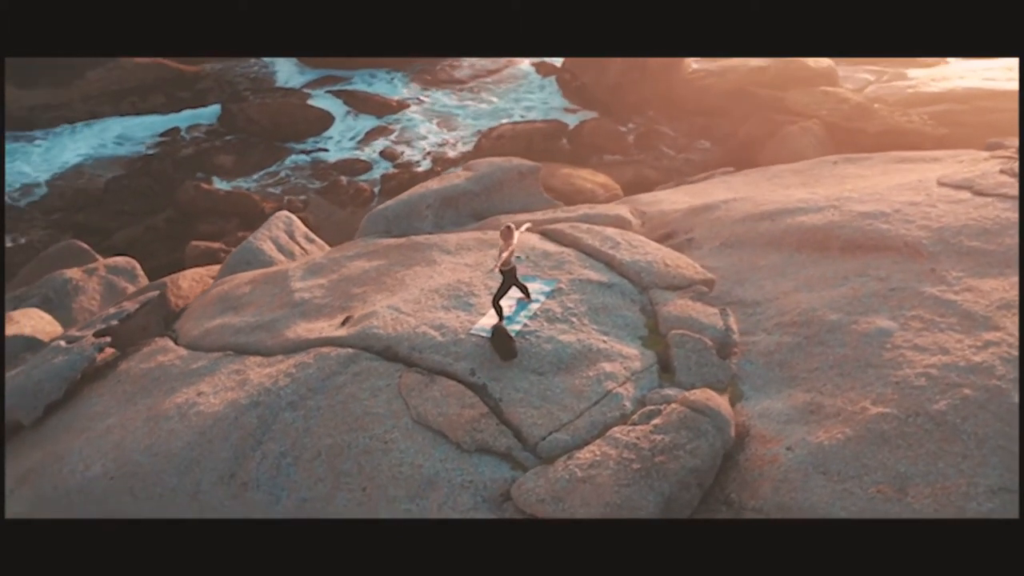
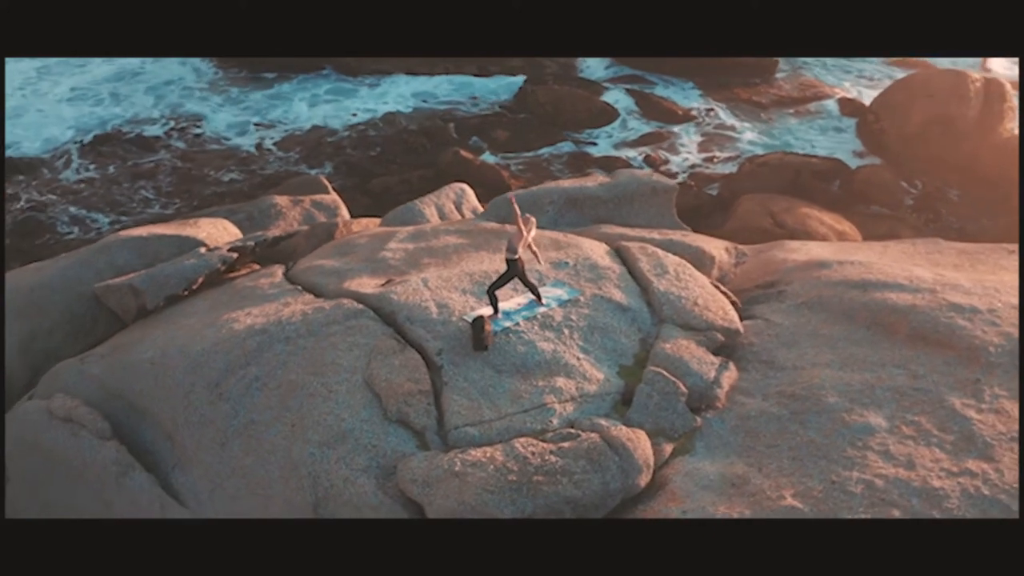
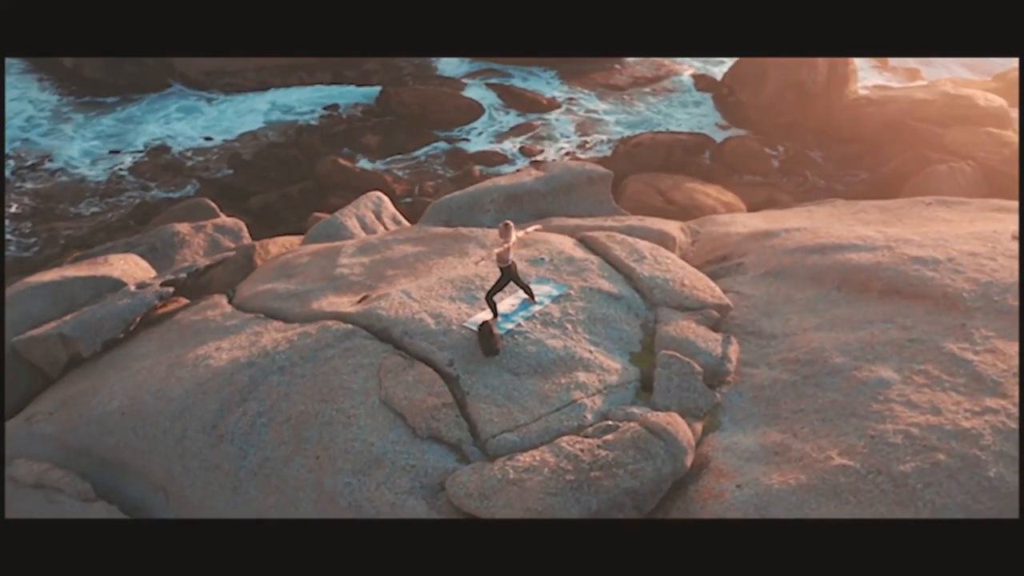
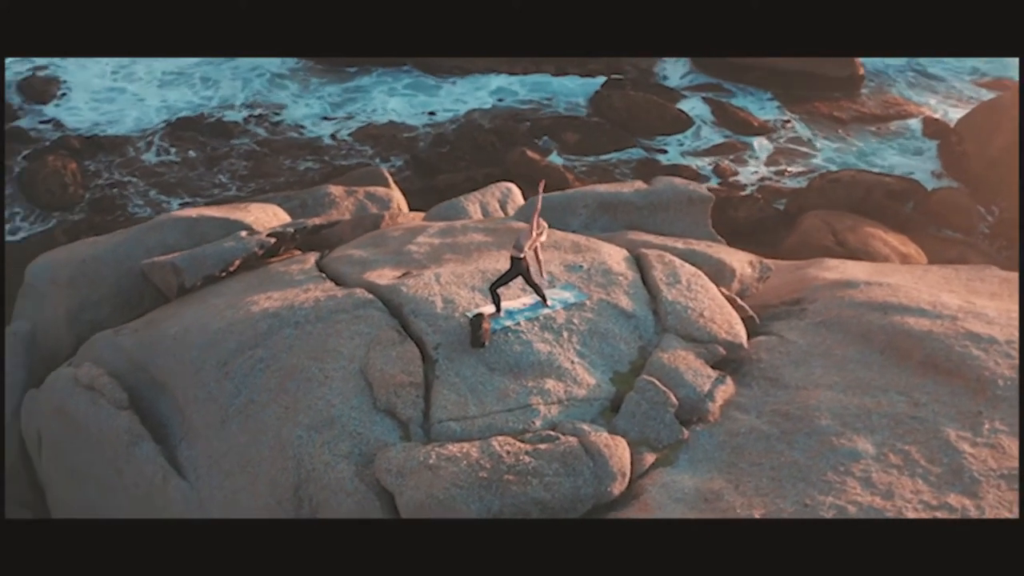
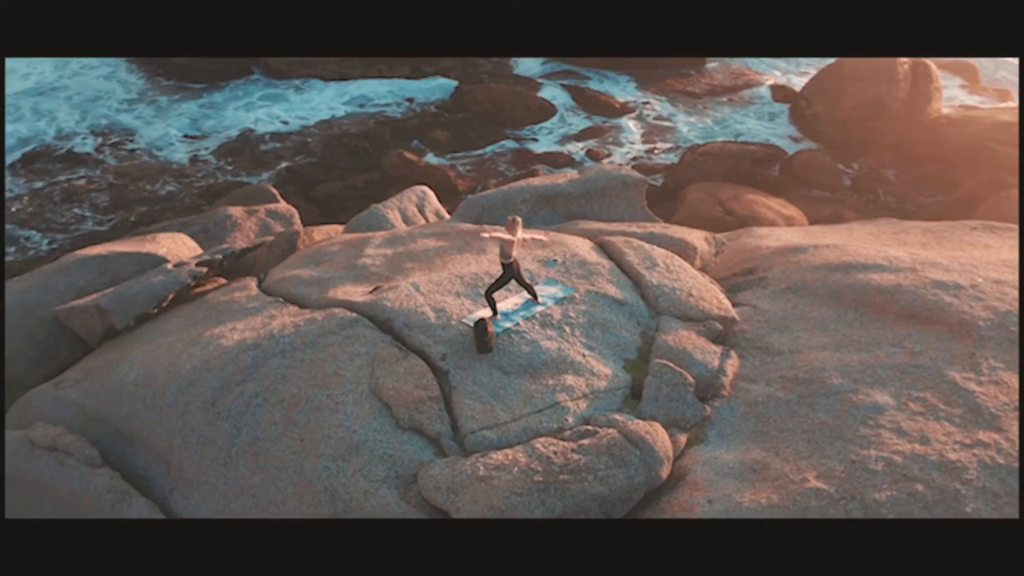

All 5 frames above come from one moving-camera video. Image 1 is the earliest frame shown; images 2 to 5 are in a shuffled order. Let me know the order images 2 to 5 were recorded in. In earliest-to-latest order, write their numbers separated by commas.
3, 5, 2, 4
